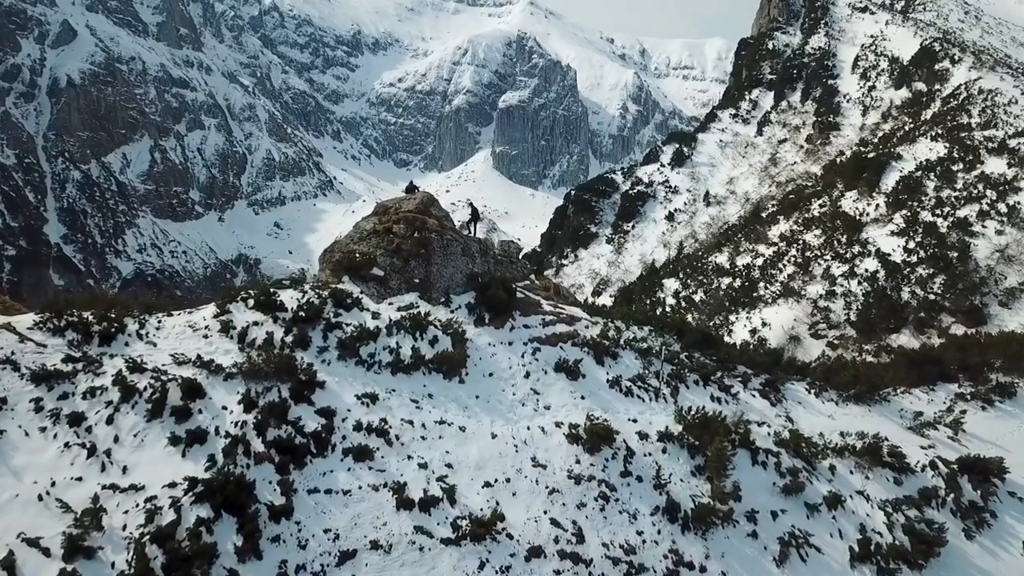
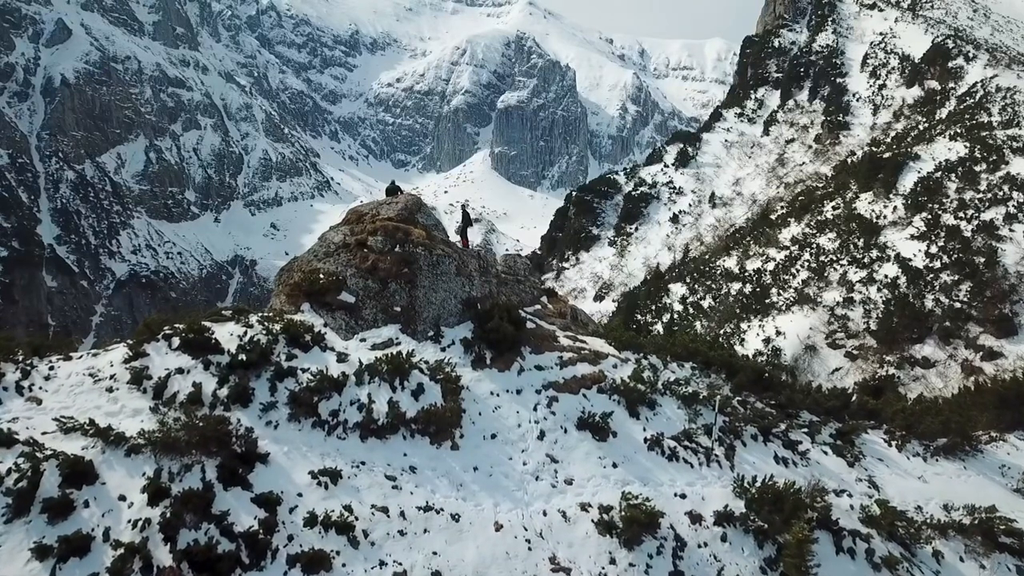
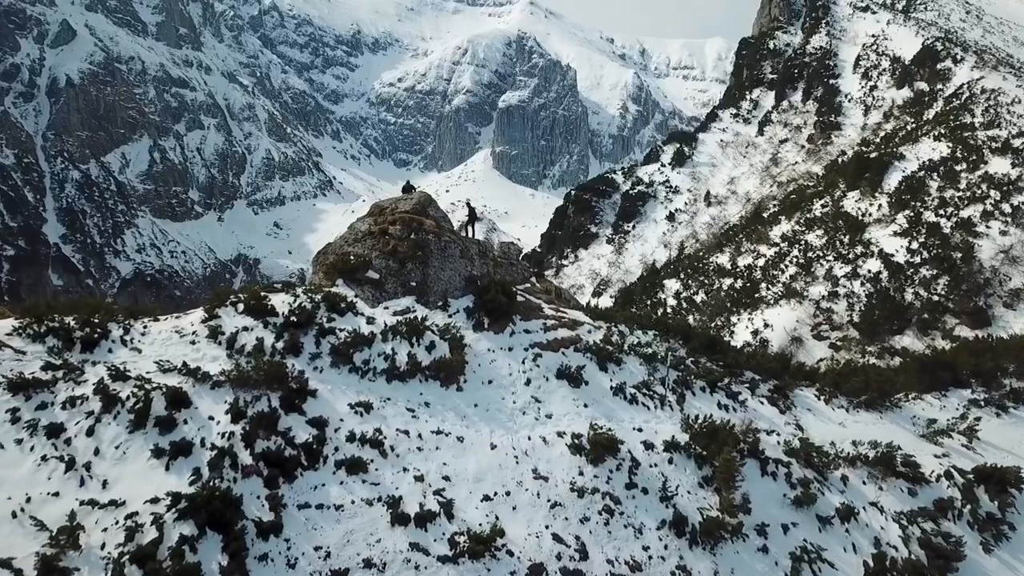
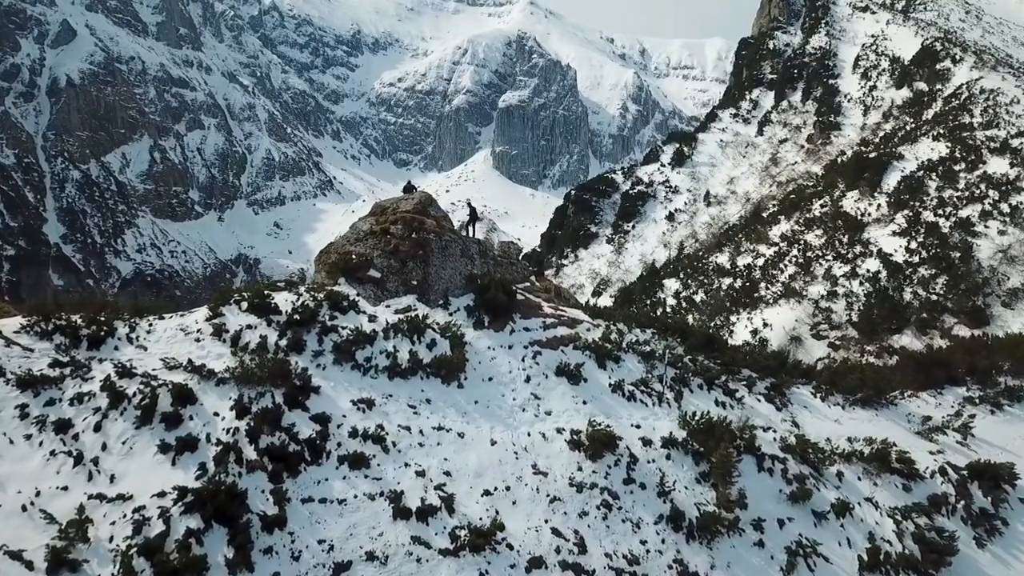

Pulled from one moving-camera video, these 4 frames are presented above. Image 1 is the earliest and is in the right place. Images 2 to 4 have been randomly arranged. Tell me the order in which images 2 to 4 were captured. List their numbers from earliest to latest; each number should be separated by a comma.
4, 3, 2
